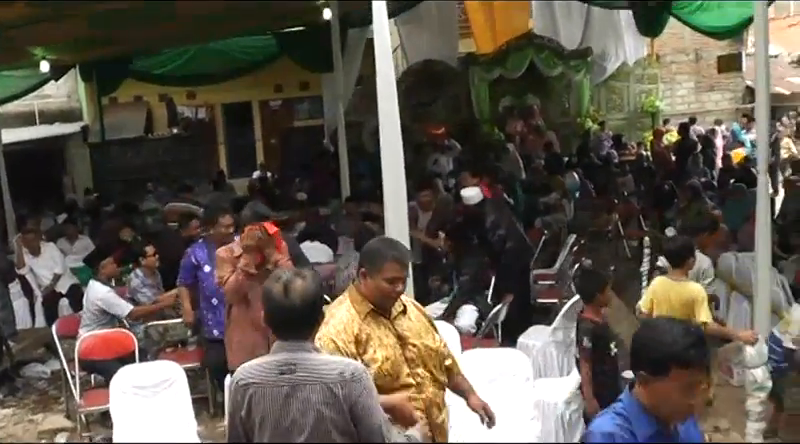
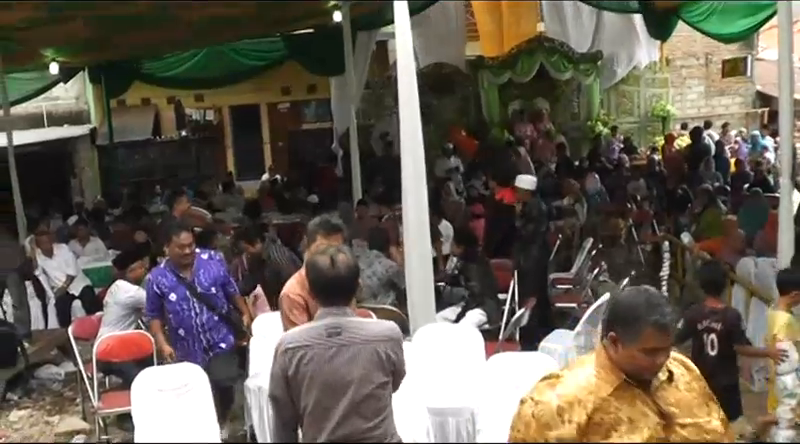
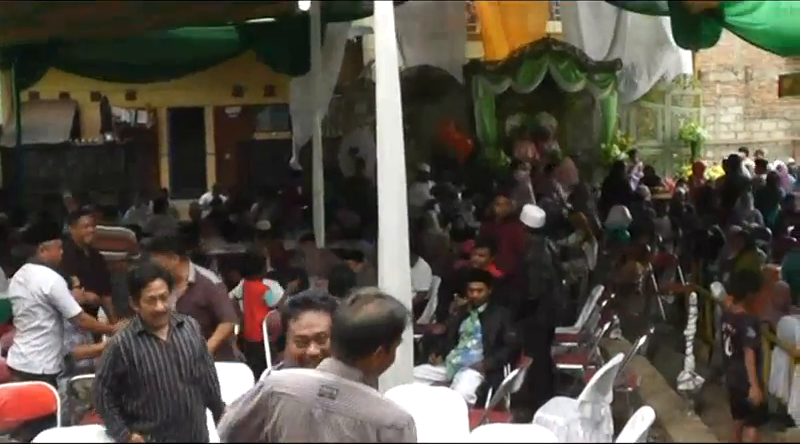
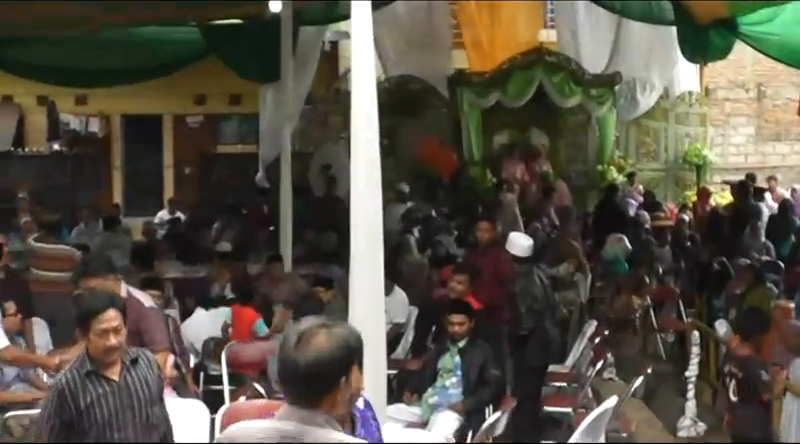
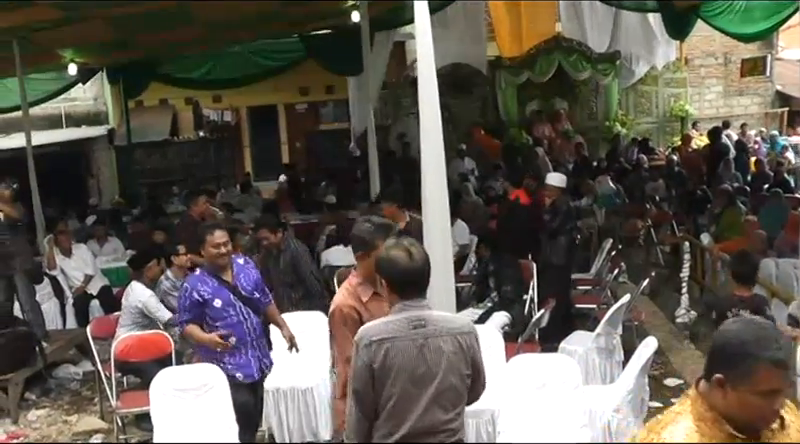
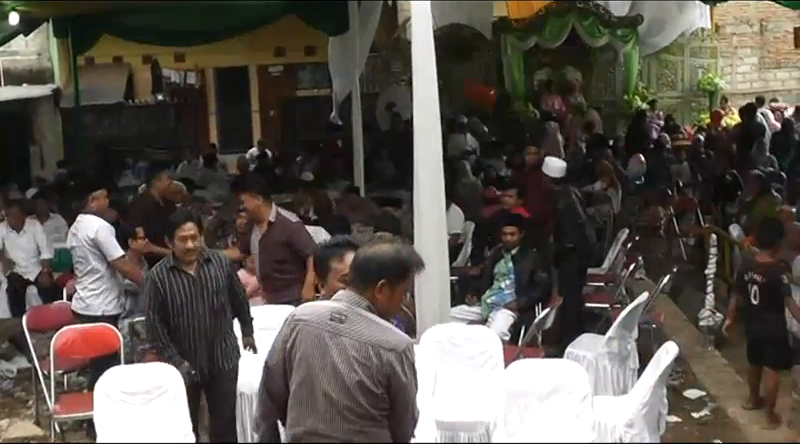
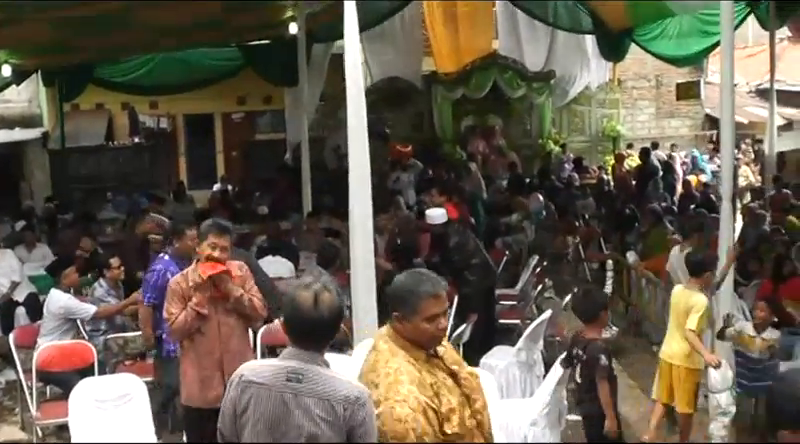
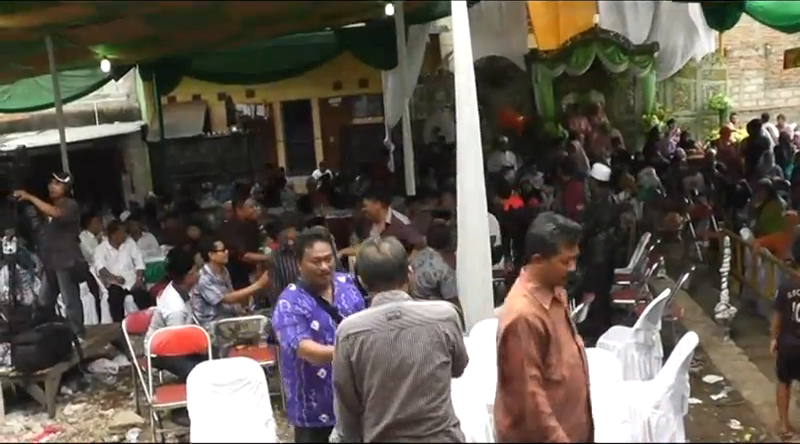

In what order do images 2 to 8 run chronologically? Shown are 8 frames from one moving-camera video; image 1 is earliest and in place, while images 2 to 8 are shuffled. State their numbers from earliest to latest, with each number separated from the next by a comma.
7, 2, 5, 8, 6, 3, 4
